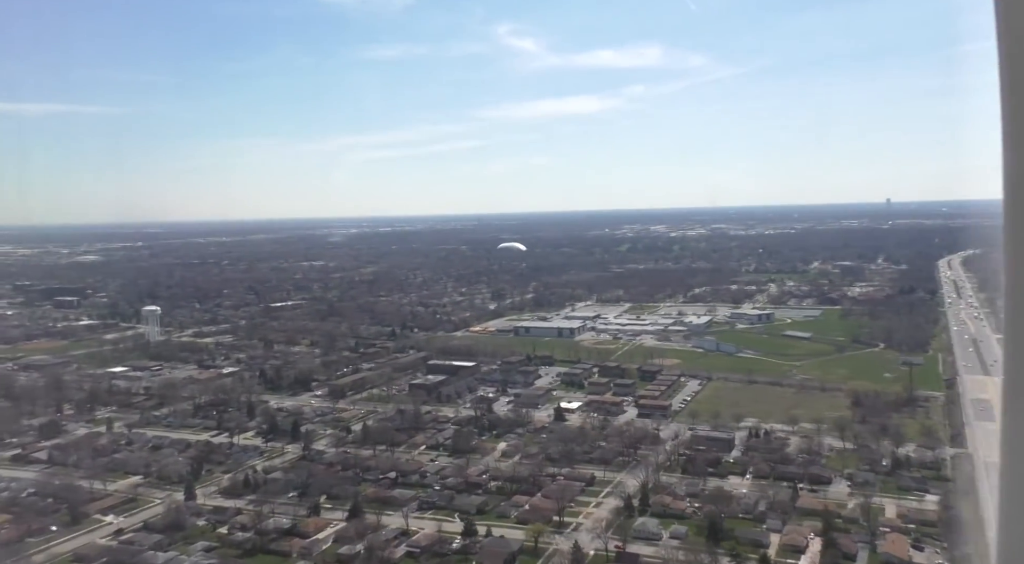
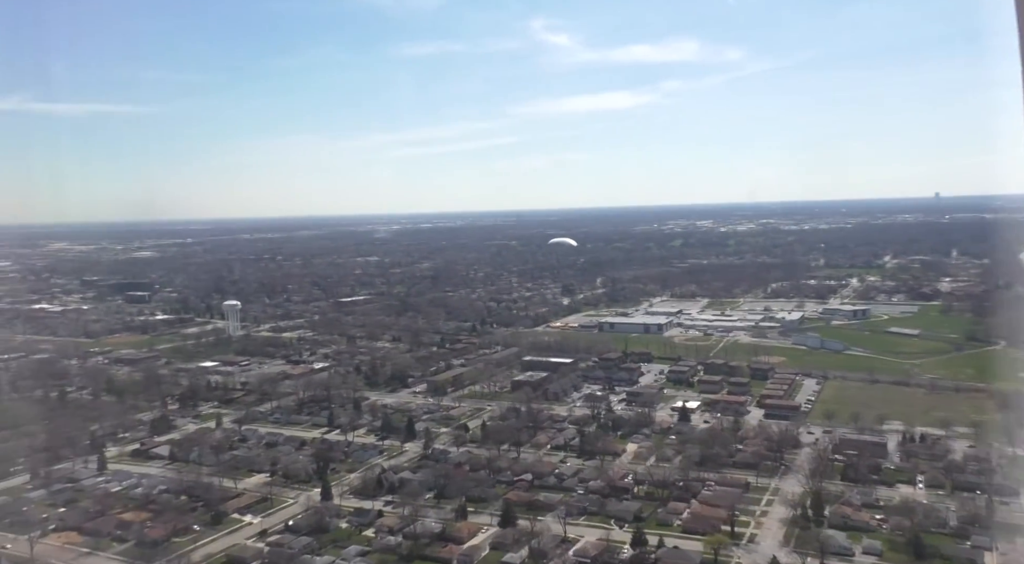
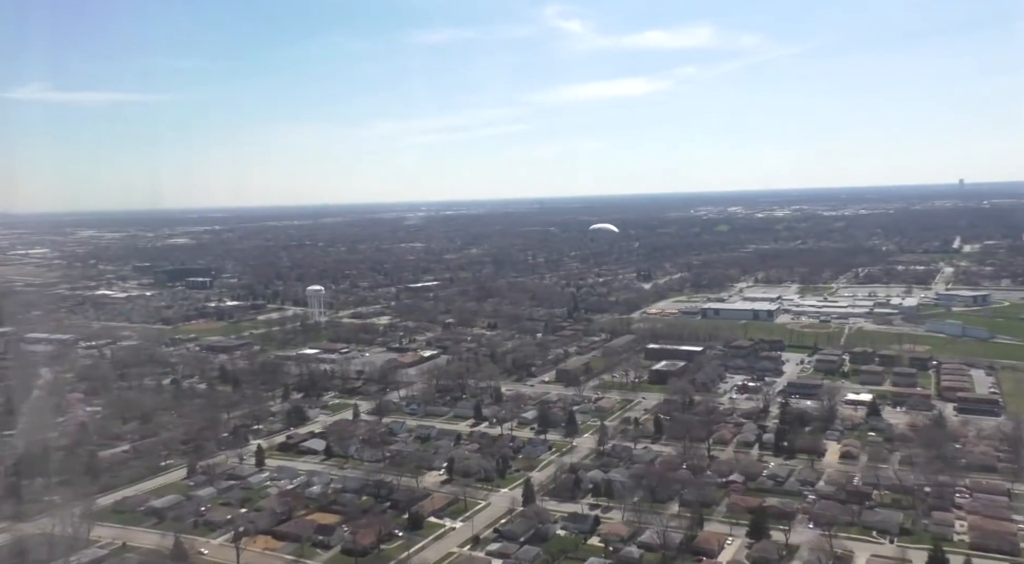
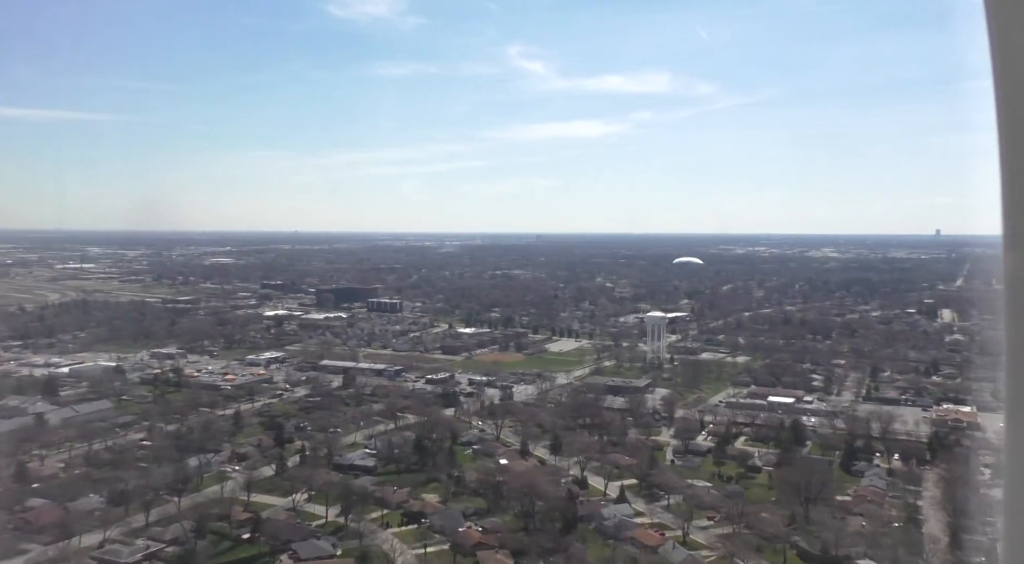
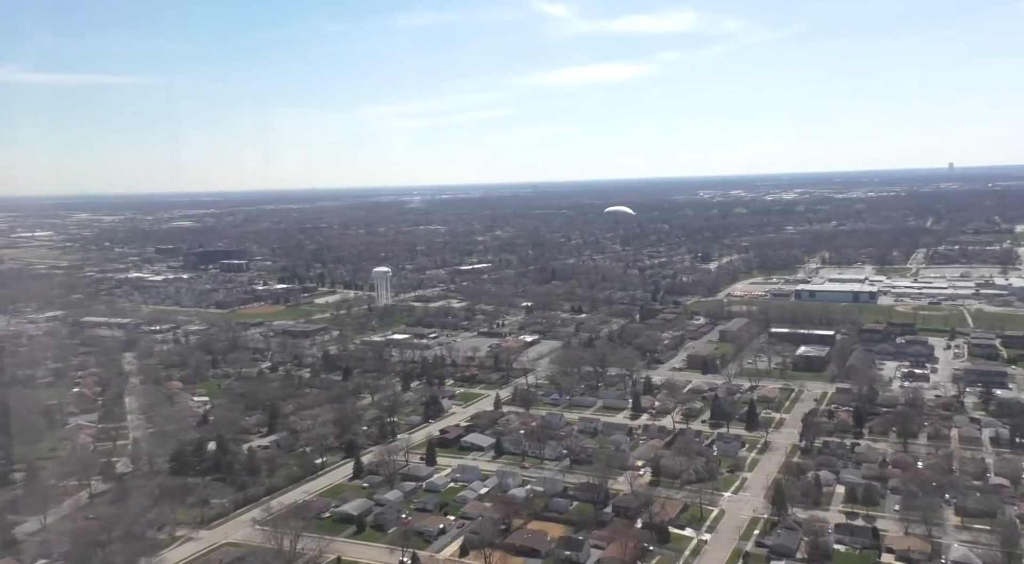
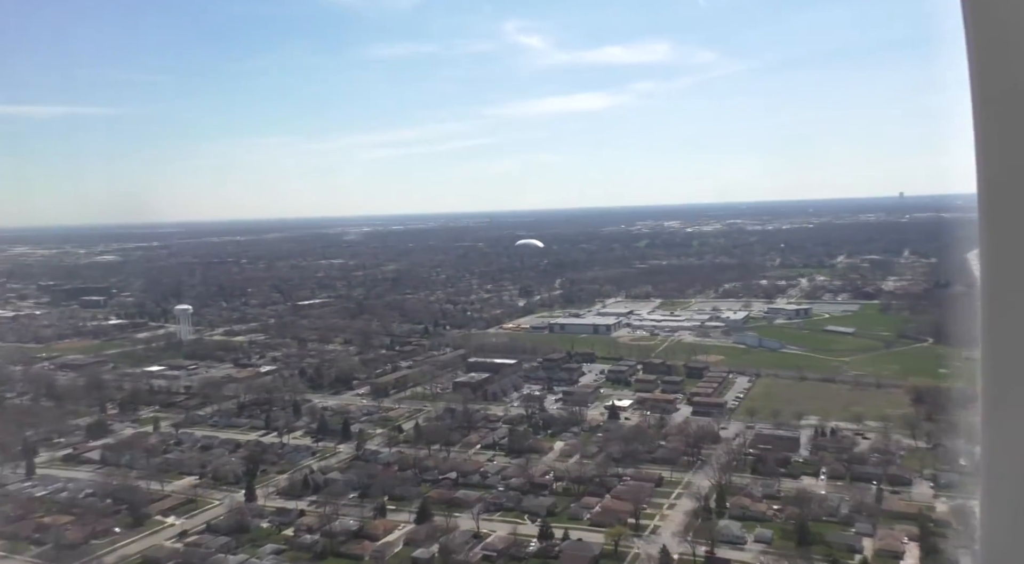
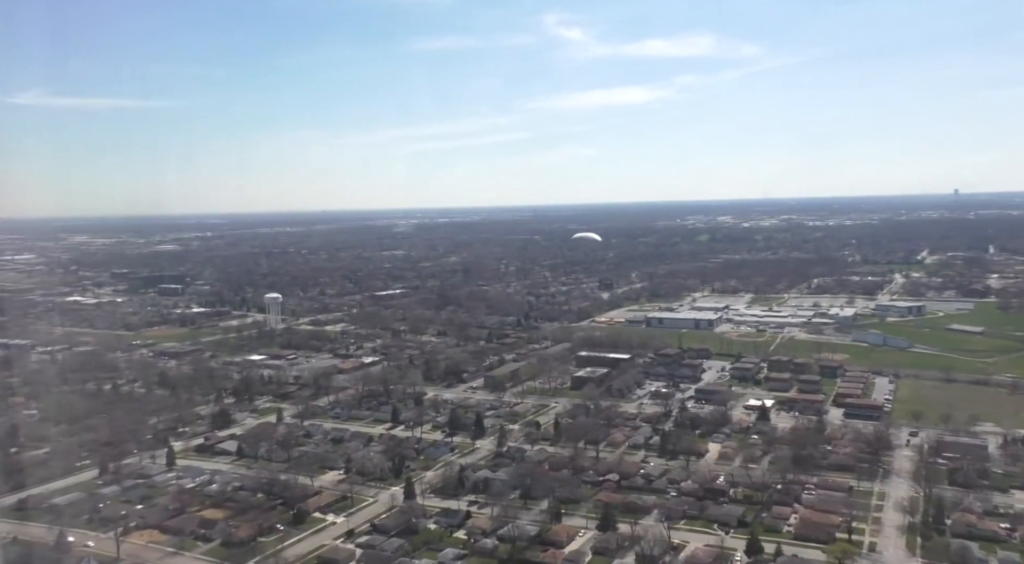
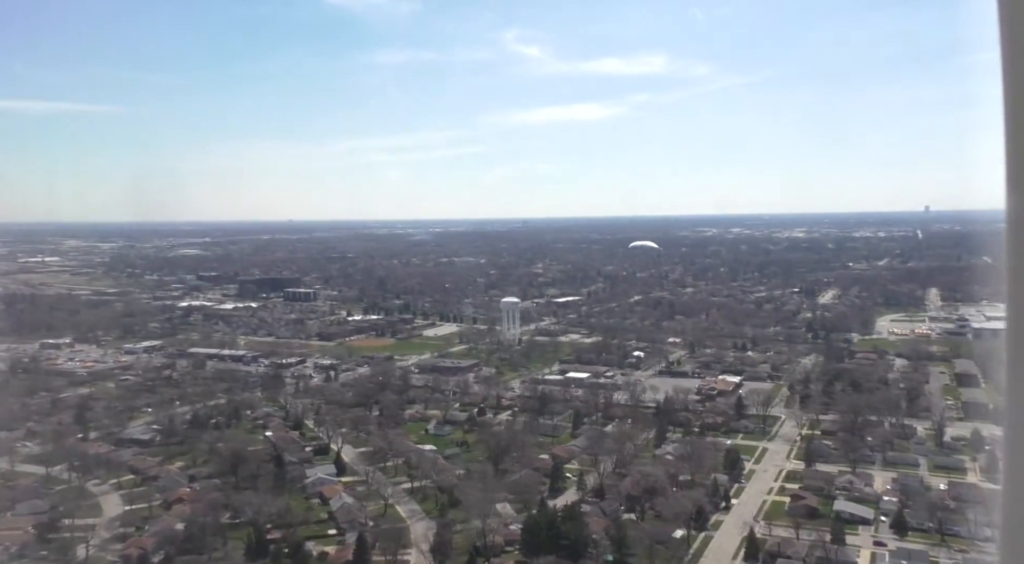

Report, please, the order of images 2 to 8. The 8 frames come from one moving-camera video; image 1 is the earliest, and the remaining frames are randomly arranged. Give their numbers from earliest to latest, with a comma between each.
6, 2, 7, 3, 5, 8, 4
